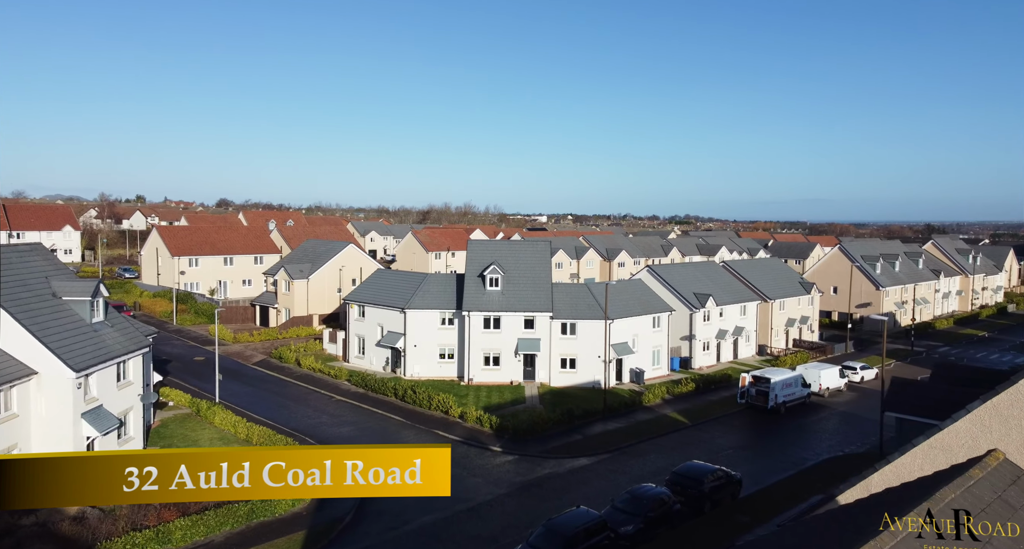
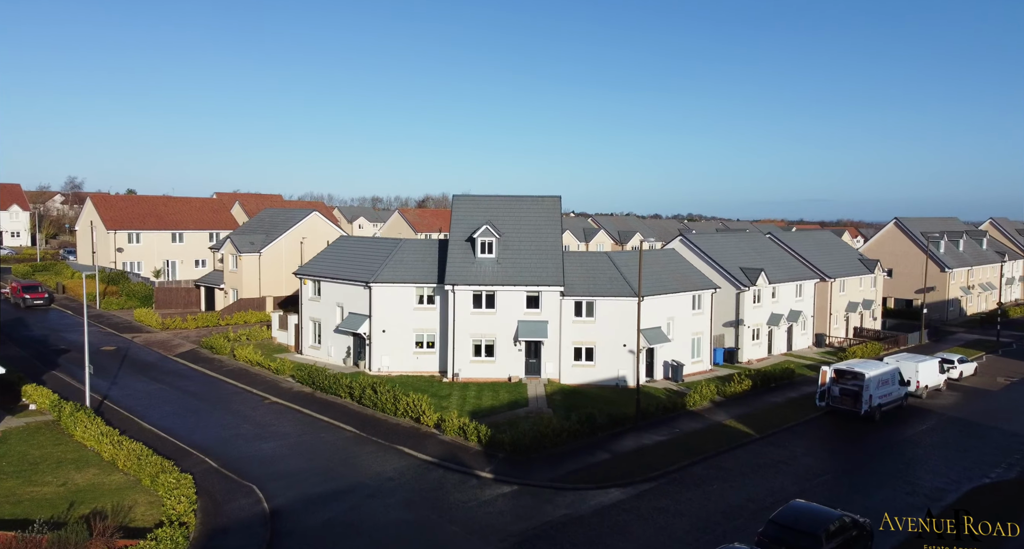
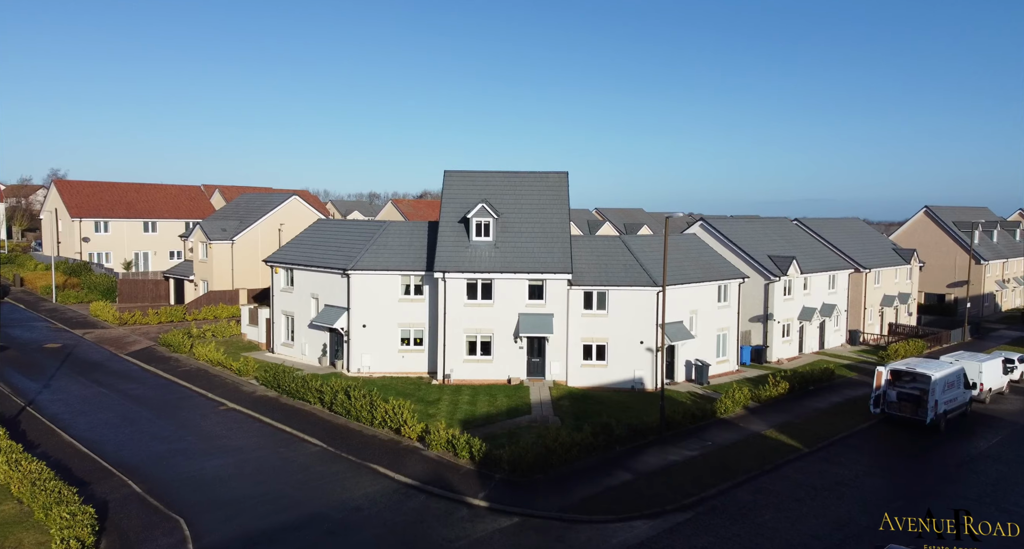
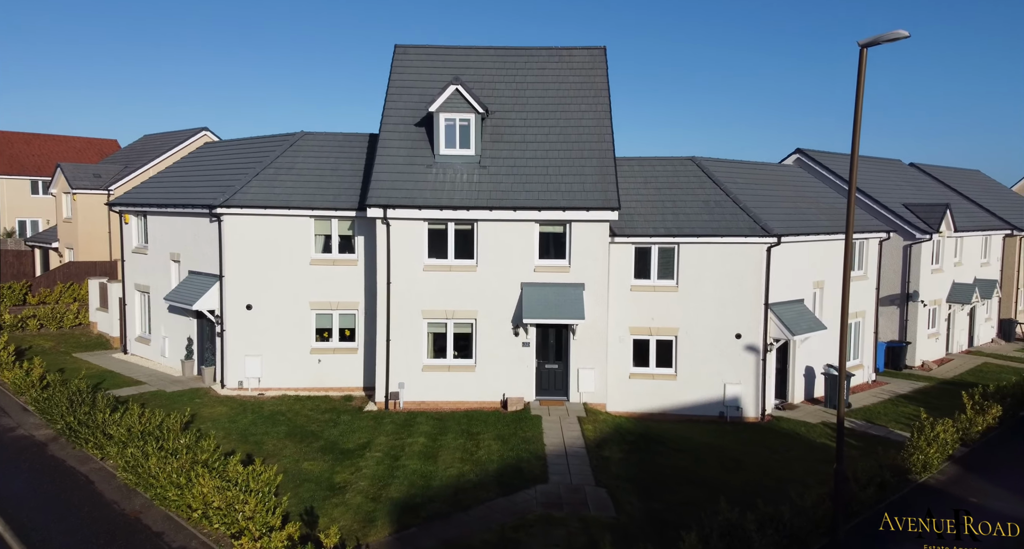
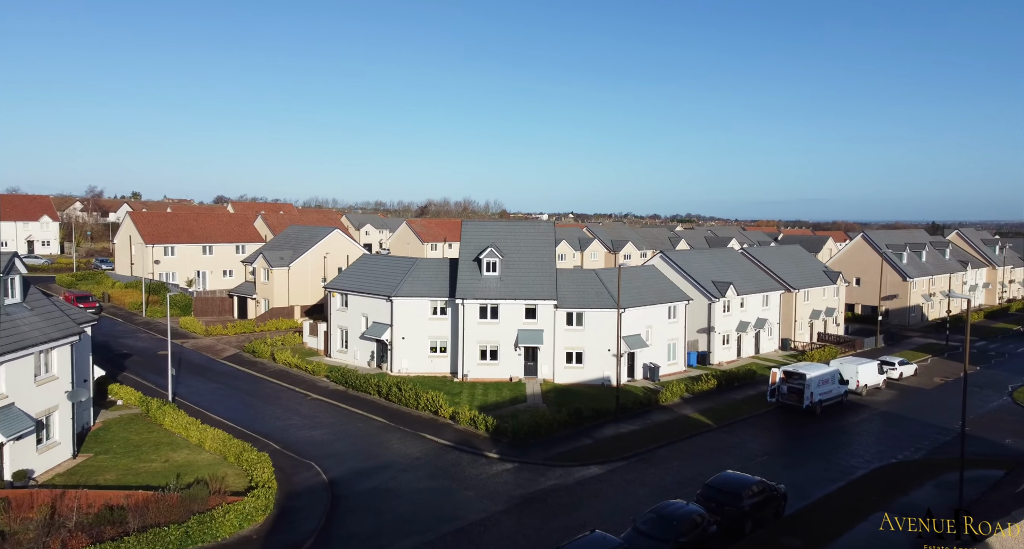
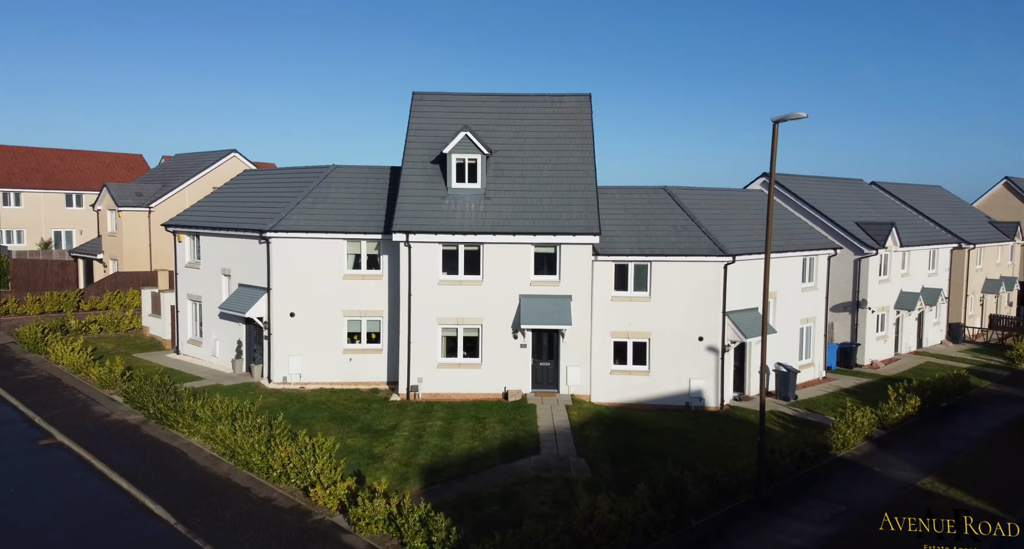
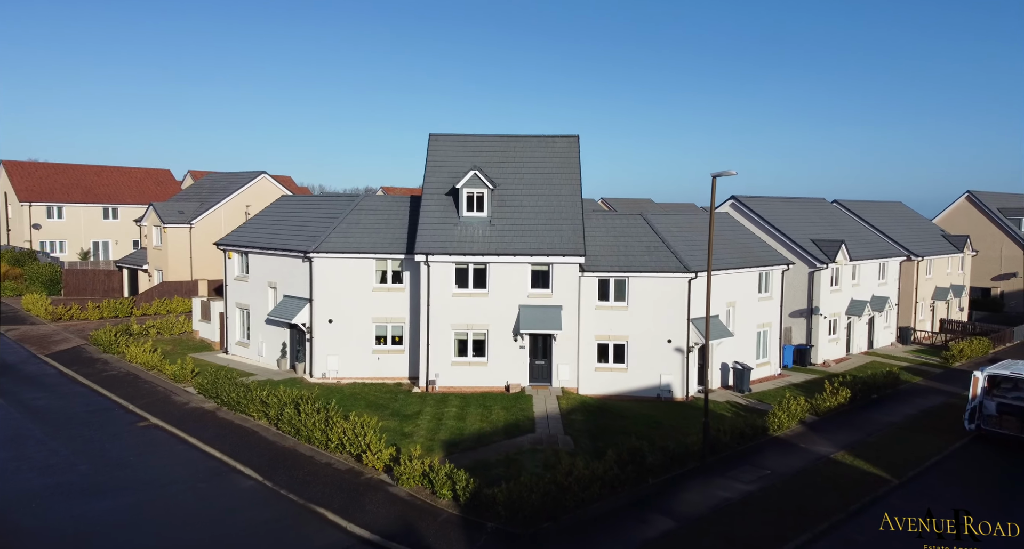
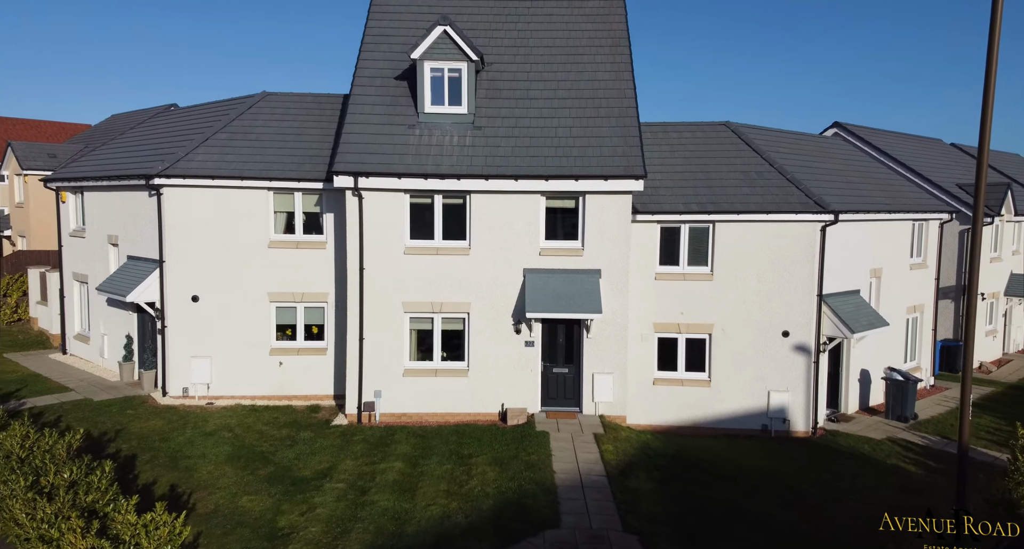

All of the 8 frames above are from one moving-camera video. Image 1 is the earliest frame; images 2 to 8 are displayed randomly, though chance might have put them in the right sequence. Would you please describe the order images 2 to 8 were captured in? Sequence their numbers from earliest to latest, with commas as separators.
5, 2, 3, 7, 6, 4, 8
